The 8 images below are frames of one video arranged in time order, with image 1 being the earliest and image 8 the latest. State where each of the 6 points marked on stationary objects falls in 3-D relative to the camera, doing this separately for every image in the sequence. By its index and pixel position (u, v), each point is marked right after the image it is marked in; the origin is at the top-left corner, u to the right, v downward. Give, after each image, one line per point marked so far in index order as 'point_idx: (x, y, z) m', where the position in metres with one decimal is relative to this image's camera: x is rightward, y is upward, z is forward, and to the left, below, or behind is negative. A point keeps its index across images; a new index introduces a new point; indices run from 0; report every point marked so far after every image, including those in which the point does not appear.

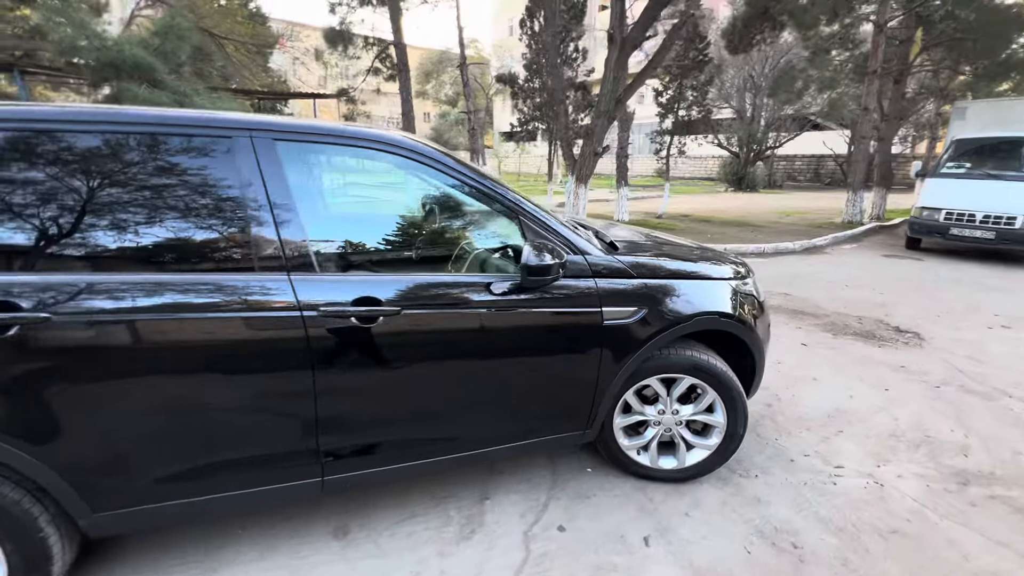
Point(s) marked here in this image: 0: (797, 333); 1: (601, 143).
0: (+3.0, -0.5, +5.0) m
1: (+1.7, +2.8, +9.3) m
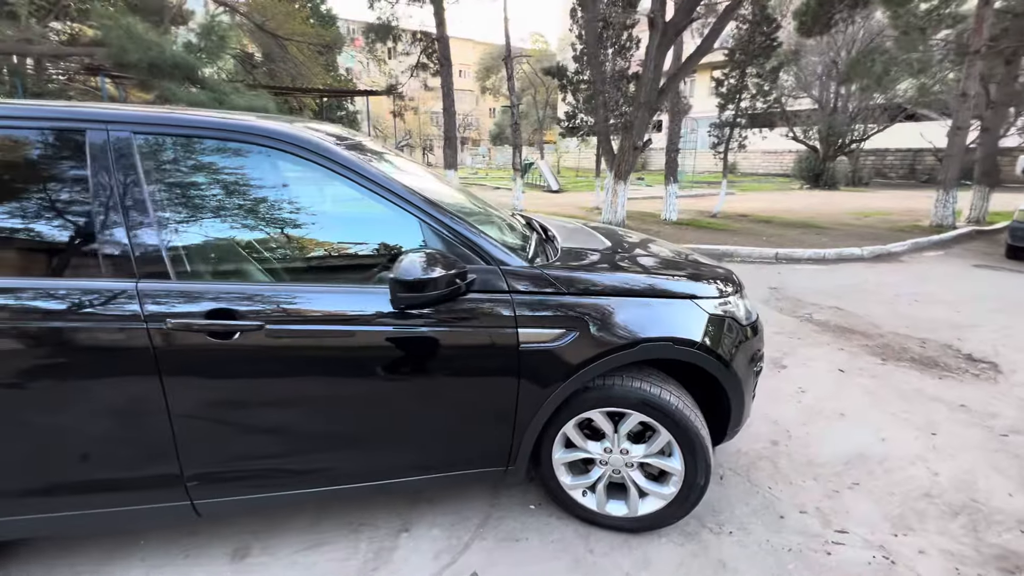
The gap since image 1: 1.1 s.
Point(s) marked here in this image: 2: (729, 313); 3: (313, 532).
0: (+3.0, -0.6, +4.3) m
1: (+2.4, +2.8, +8.7) m
2: (+1.0, -0.1, +2.3) m
3: (-0.9, -1.2, +2.2) m
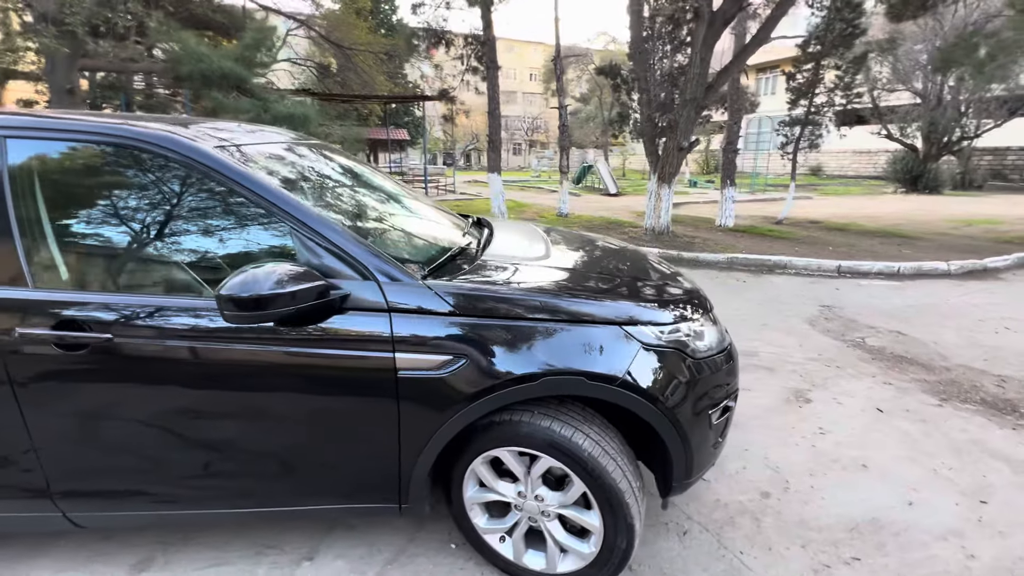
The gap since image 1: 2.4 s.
0: (+2.8, -0.8, +3.6) m
1: (+3.0, +2.6, +8.1) m
2: (+0.6, -0.2, +1.9) m
3: (-1.3, -1.2, +2.1) m
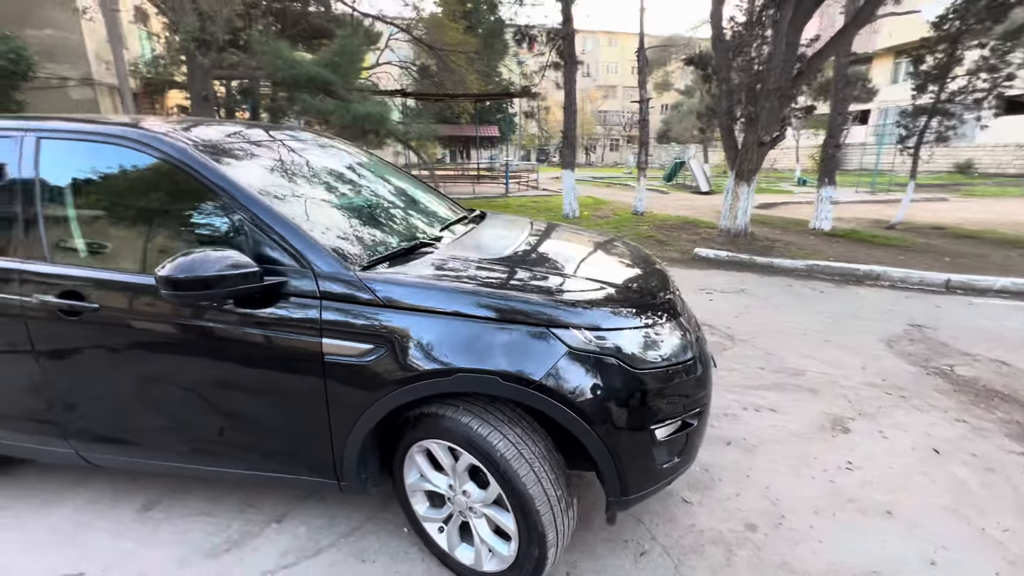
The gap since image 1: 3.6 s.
0: (+2.8, -0.9, +3.1) m
1: (+4.0, +2.5, +7.3) m
2: (+0.4, -0.2, +1.8) m
3: (-1.6, -1.1, +2.4) m
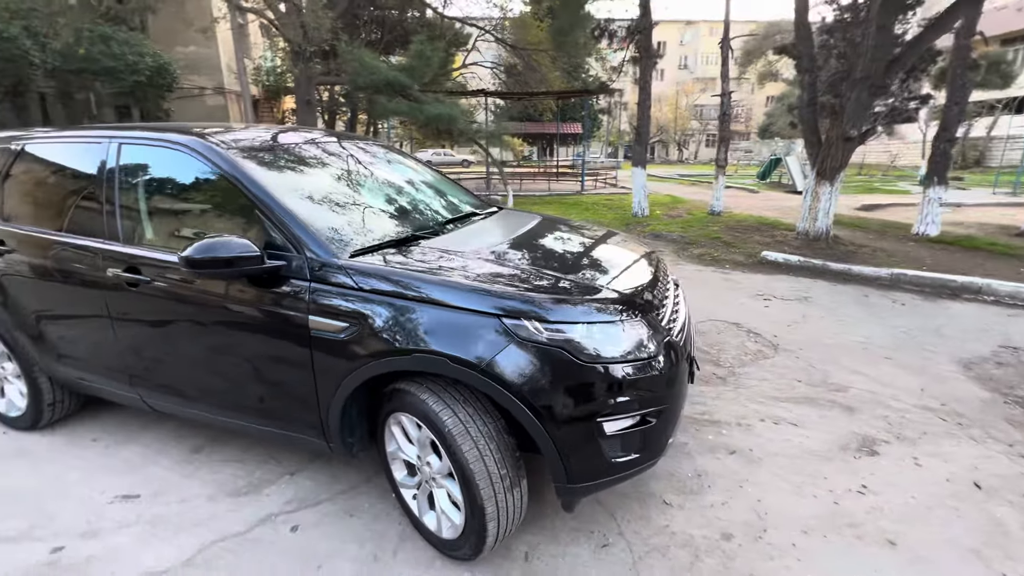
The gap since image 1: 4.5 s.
0: (+2.8, -1.0, +2.7) m
1: (+4.9, +2.3, +6.7) m
2: (+0.2, -0.2, +1.9) m
3: (-1.6, -1.0, +2.8) m
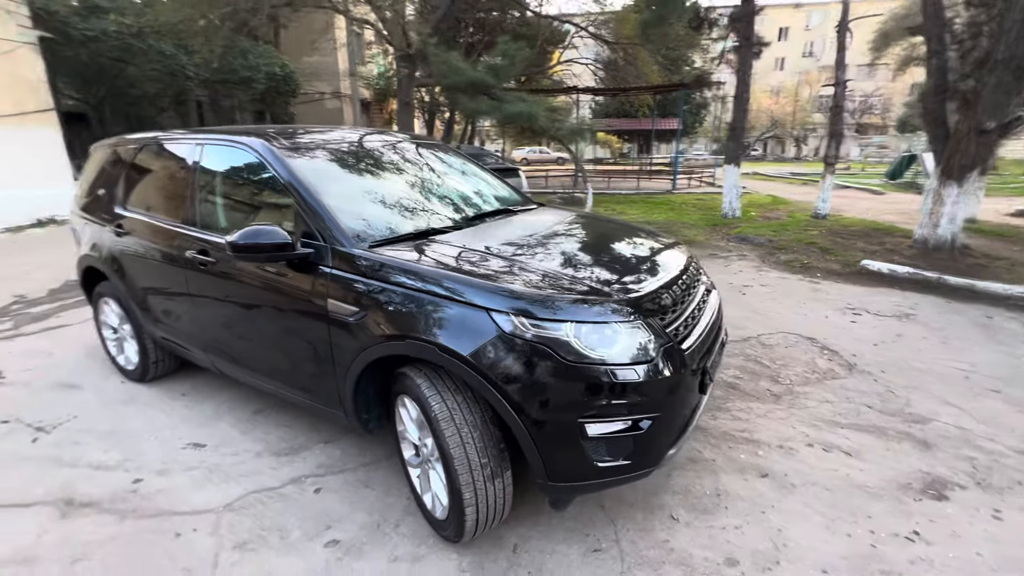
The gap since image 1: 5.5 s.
0: (+2.8, -1.1, +2.2) m
1: (+5.8, +2.1, +5.6) m
2: (+0.1, -0.2, +1.9) m
3: (-1.5, -0.9, +3.2) m
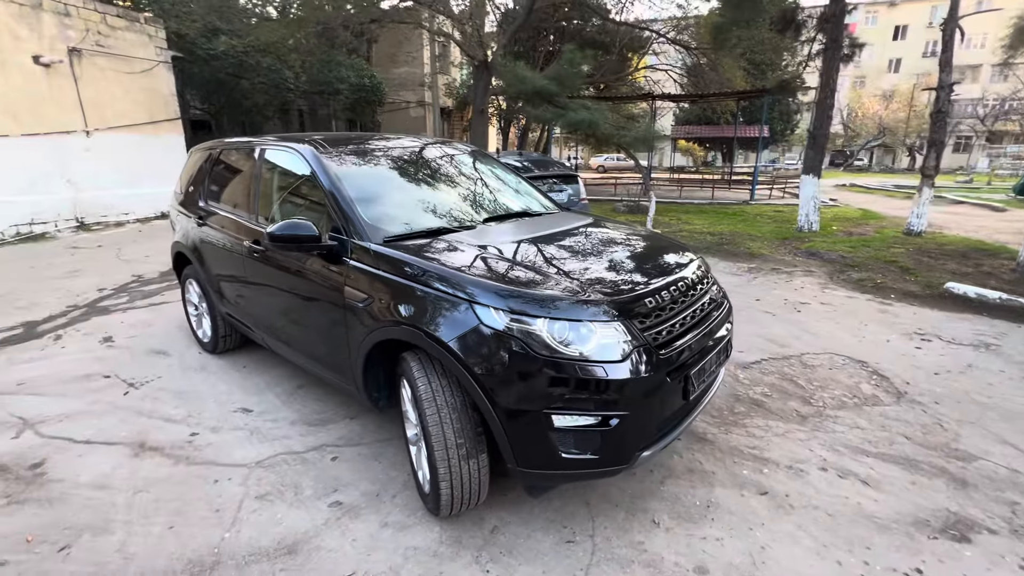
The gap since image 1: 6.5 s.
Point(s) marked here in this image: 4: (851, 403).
0: (+2.7, -1.3, +1.9) m
1: (+6.3, +1.7, +4.8) m
2: (0.0, -0.2, +2.0) m
3: (-1.4, -0.8, +3.6) m
4: (+2.5, -0.8, +3.4) m
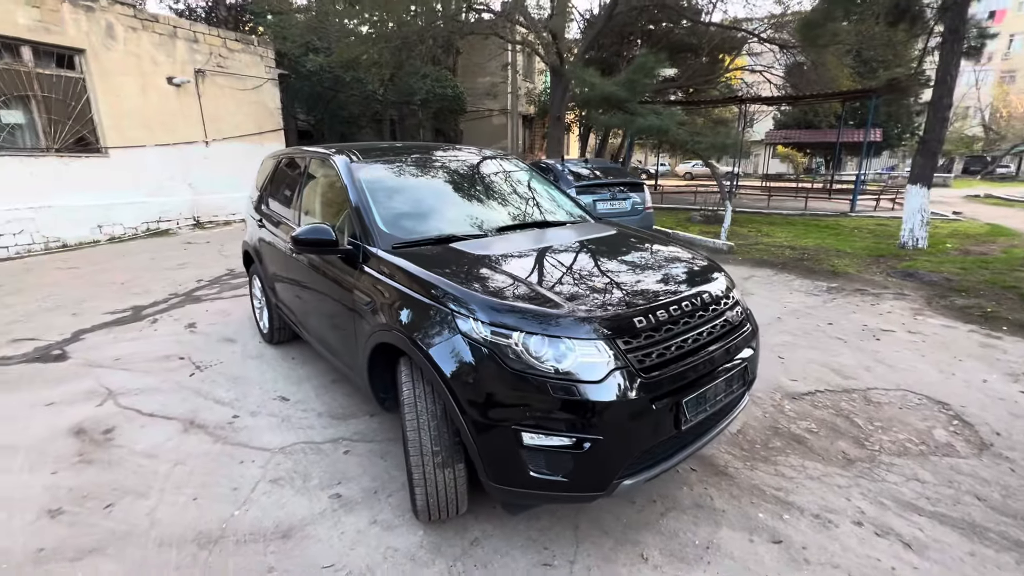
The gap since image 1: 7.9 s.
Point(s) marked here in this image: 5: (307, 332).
0: (+2.5, -1.4, +1.4) m
1: (+6.7, +1.3, +3.7) m
2: (0.0, -0.2, +2.0) m
3: (-1.3, -0.8, +3.7) m
4: (+2.5, -1.0, +3.0) m
5: (-1.7, -0.4, +4.0) m
